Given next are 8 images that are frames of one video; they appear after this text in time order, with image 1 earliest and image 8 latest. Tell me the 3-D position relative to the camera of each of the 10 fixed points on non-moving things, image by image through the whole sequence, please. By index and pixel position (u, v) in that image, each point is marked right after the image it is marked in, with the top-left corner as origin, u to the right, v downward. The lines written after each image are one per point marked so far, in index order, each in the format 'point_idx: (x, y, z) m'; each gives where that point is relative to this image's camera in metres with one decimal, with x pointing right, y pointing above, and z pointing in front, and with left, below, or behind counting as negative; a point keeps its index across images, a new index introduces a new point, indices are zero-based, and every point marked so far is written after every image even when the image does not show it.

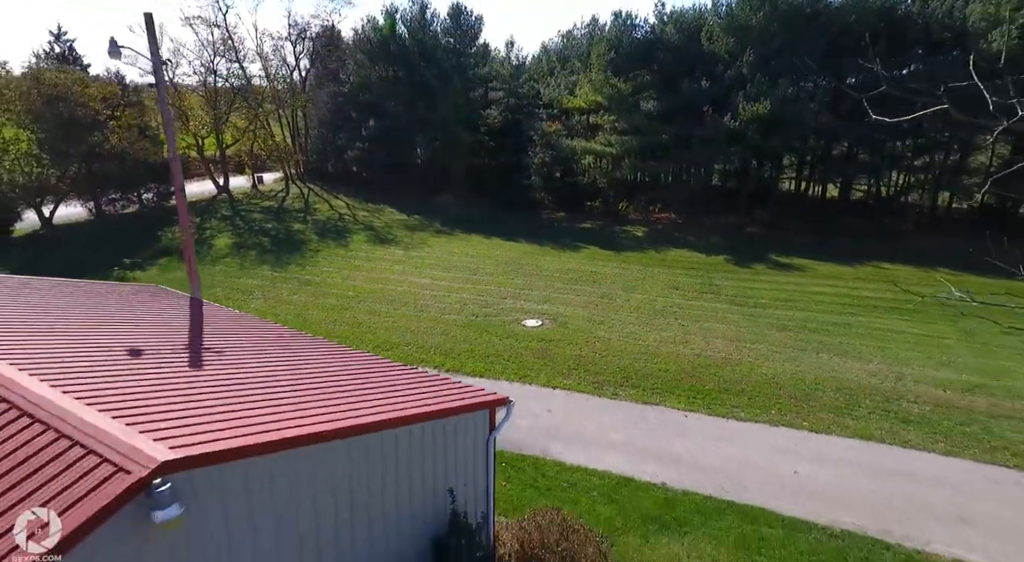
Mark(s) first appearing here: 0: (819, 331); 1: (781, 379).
0: (+9.1, -1.5, +17.2) m
1: (+6.6, -2.4, +14.2) m
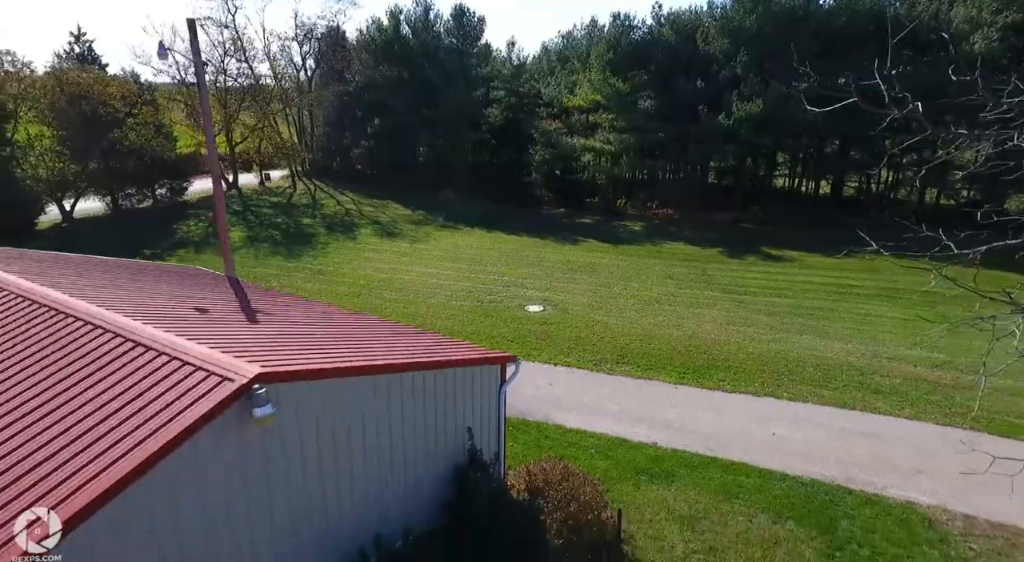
0: (+9.2, -1.1, +18.4) m
1: (+6.7, -2.0, +15.4) m
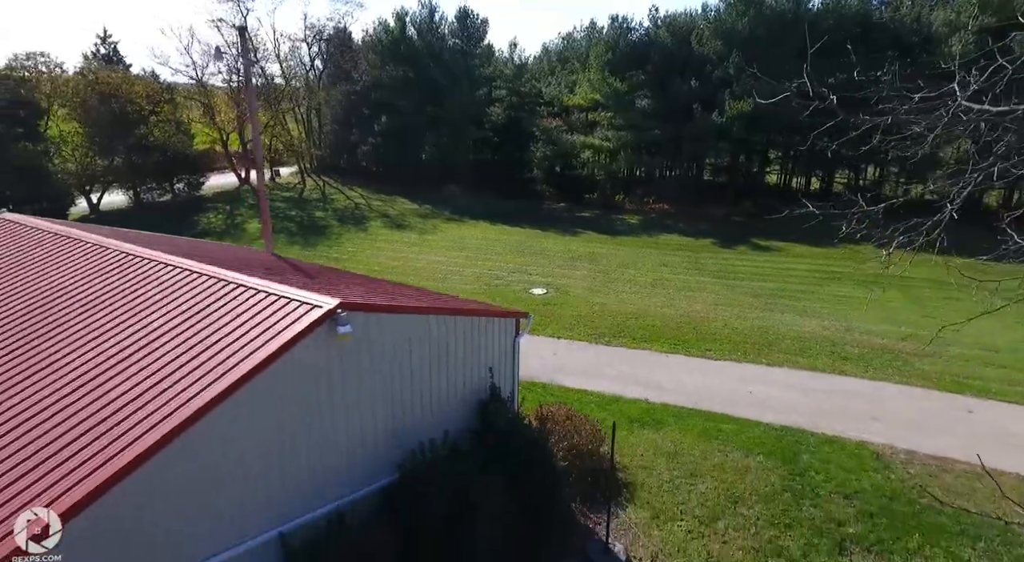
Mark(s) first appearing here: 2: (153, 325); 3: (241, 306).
0: (+9.4, -0.5, +20.0) m
1: (+6.9, -1.5, +17.0) m
2: (-4.1, -0.6, +6.6) m
3: (-3.2, -0.3, +6.8) m
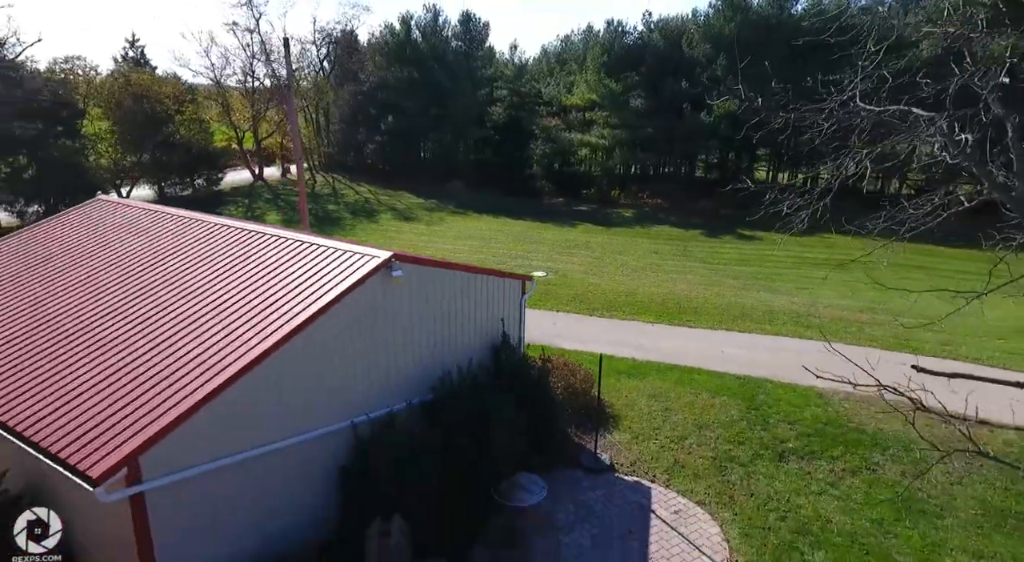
0: (+9.5, +0.1, +22.2) m
1: (+7.1, -0.8, +19.2) m
2: (-3.9, +0.1, +8.8) m
3: (-3.0, +0.4, +9.0) m
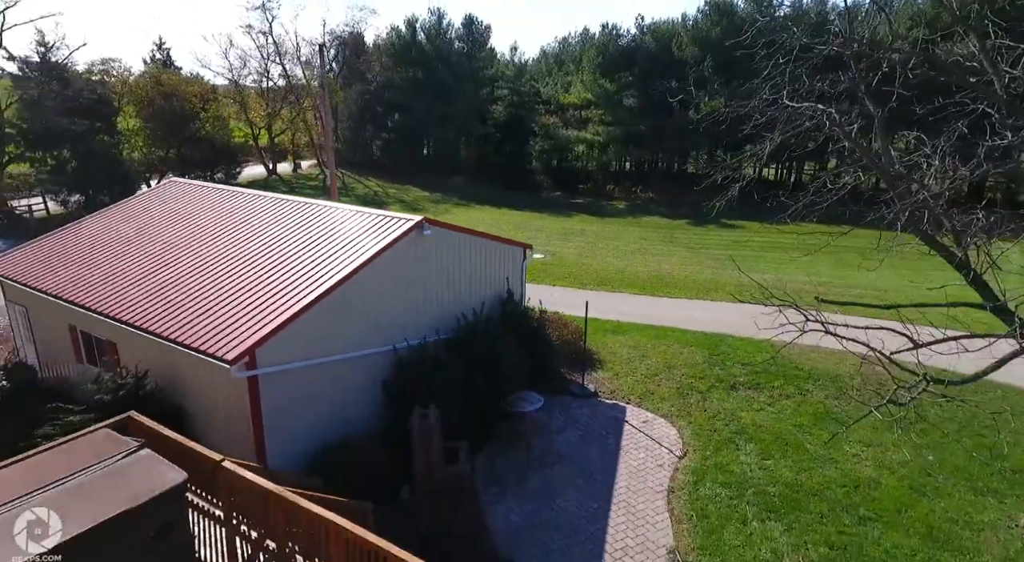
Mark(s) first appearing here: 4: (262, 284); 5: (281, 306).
0: (+9.6, +0.9, +24.7) m
1: (+7.1, 0.0, +21.6) m
2: (-3.9, +0.9, +11.3) m
3: (-3.0, +1.2, +11.4) m
4: (-4.2, 0.0, +9.7) m
5: (-3.6, -0.4, +9.0) m
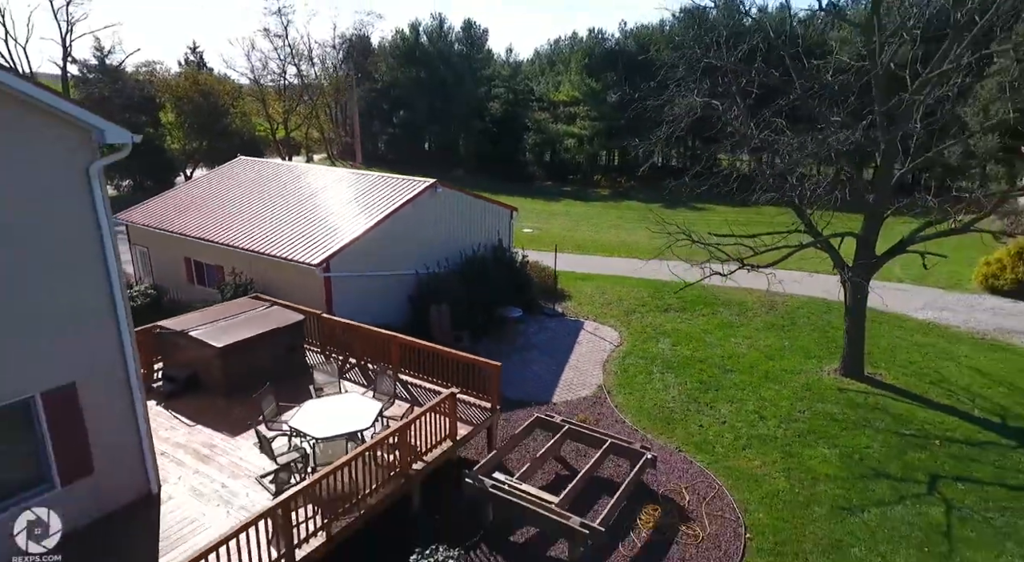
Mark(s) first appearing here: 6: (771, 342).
0: (+9.2, +2.4, +29.1) m
1: (+6.8, +1.5, +26.1) m
2: (-4.2, +2.3, +15.7) m
3: (-3.3, +2.6, +15.8) m
4: (-4.6, +1.4, +14.1) m
5: (-3.9, +1.0, +13.4) m
6: (+6.2, -1.5, +14.0) m
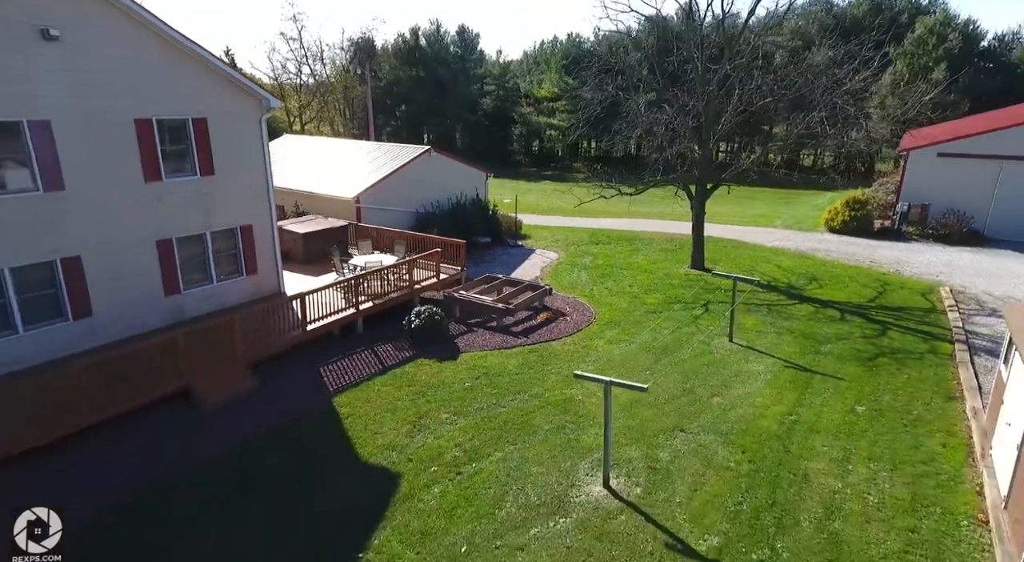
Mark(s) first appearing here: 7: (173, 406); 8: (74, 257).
0: (+8.2, +4.8, +35.7) m
1: (+5.7, +3.8, +32.7) m
2: (-5.2, +4.6, +22.3) m
3: (-4.4, +4.9, +22.4) m
4: (-5.6, +3.7, +20.7) m
5: (-5.0, +3.4, +20.0) m
6: (+5.2, +0.9, +20.6) m
7: (-5.7, -2.1, +9.8) m
8: (-7.4, +0.4, +9.9) m
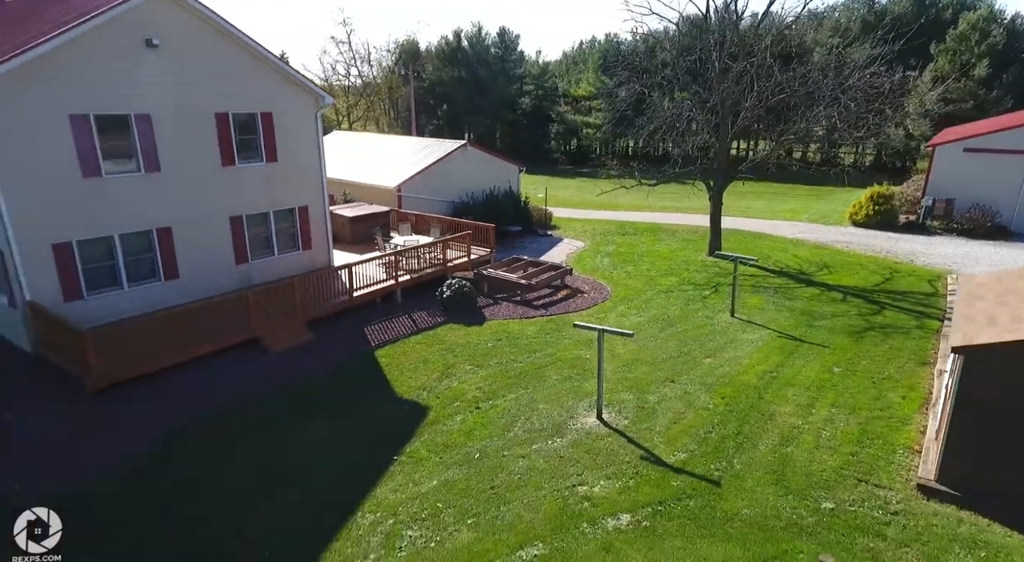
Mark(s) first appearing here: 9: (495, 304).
0: (+10.3, +5.1, +36.5) m
1: (+7.7, +4.2, +33.7) m
2: (-4.0, +5.2, +24.0) m
3: (-3.1, +5.5, +24.1) m
4: (-4.5, +4.3, +22.5) m
5: (-3.9, +4.0, +21.7) m
6: (+6.3, +1.3, +21.6) m
7: (-5.4, -1.4, +11.6) m
8: (-7.1, +1.1, +11.9) m
9: (-0.4, -0.6, +14.6) m
